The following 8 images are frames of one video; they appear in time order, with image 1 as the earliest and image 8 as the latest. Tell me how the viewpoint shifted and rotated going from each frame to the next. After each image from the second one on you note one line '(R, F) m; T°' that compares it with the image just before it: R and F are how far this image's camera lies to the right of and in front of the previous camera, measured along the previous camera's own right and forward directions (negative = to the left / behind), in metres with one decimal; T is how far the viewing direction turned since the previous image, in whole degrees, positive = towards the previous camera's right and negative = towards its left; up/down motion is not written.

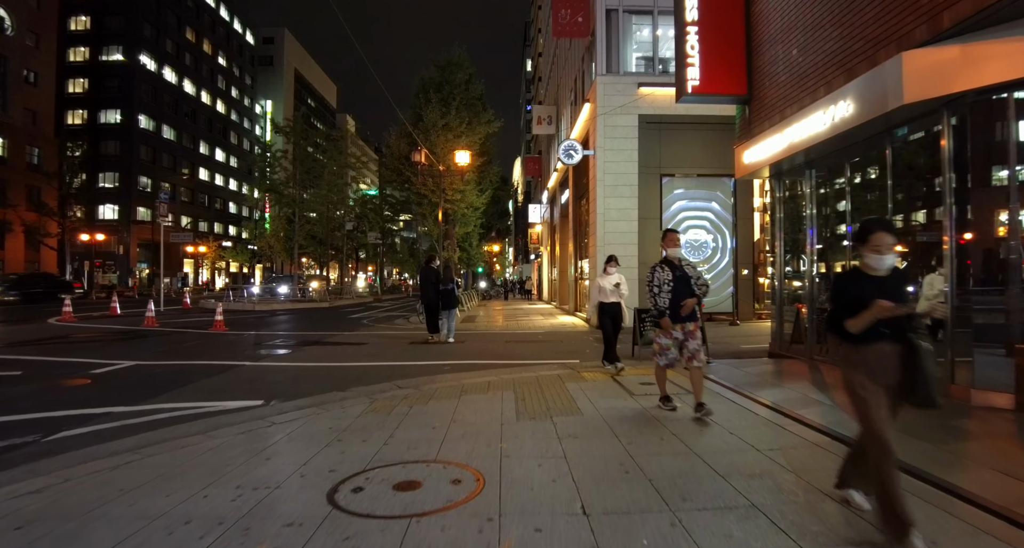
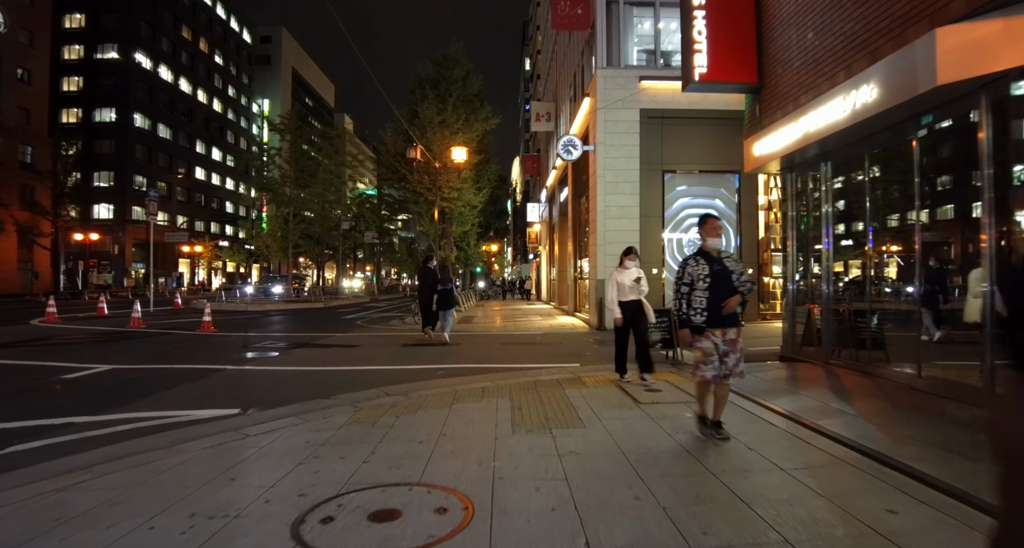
(0.0, +0.5) m; 0°
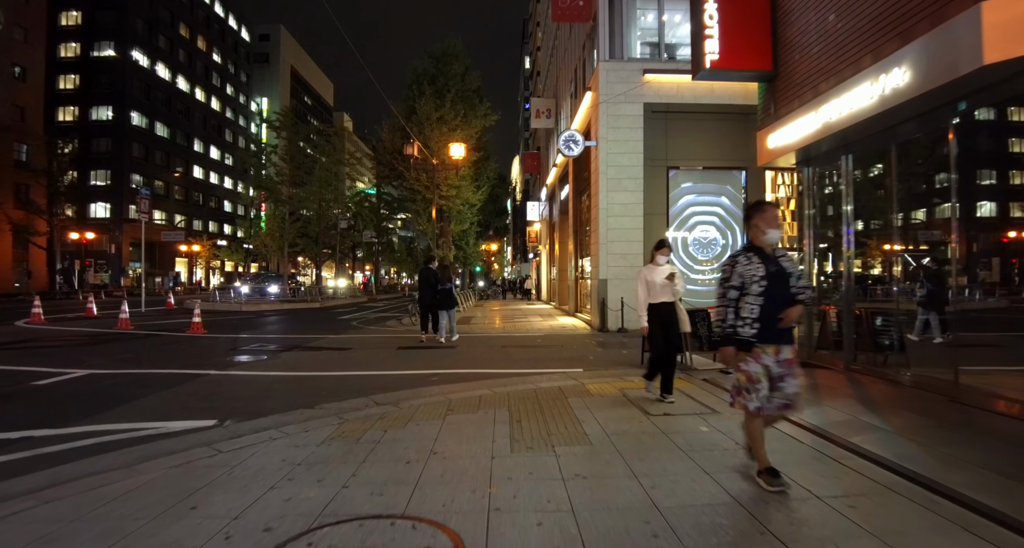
(0.0, +0.5) m; 0°
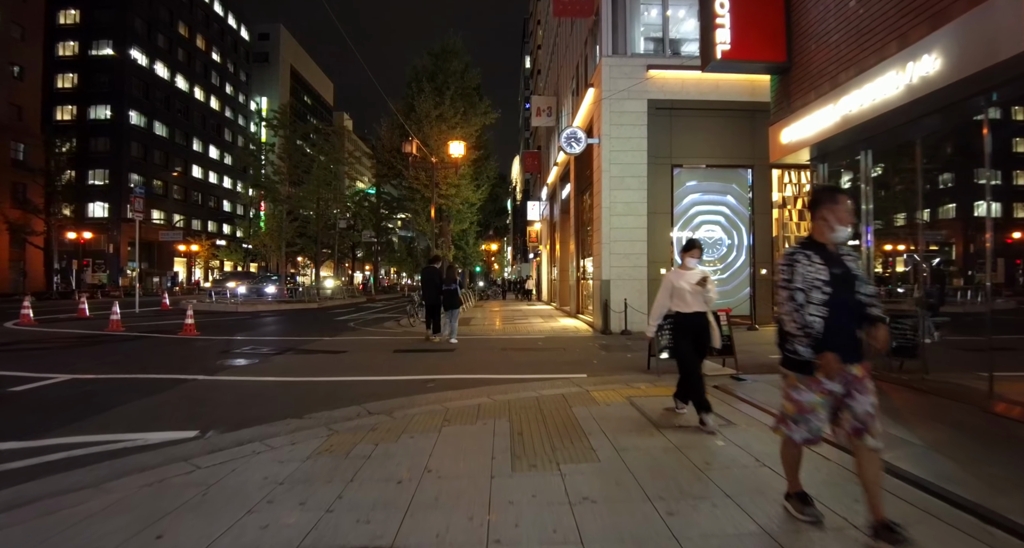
(0.0, +0.4) m; 0°
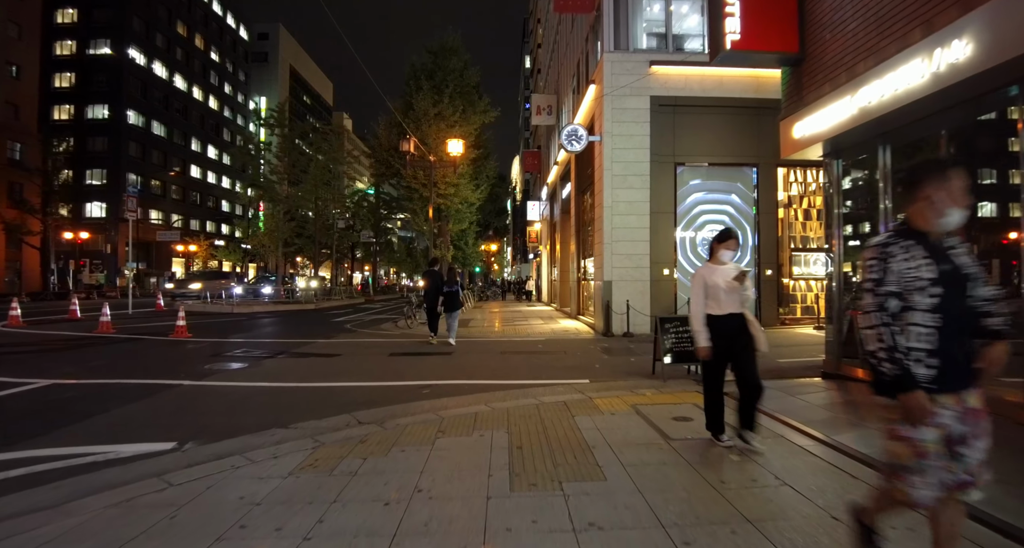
(0.0, +0.4) m; 0°
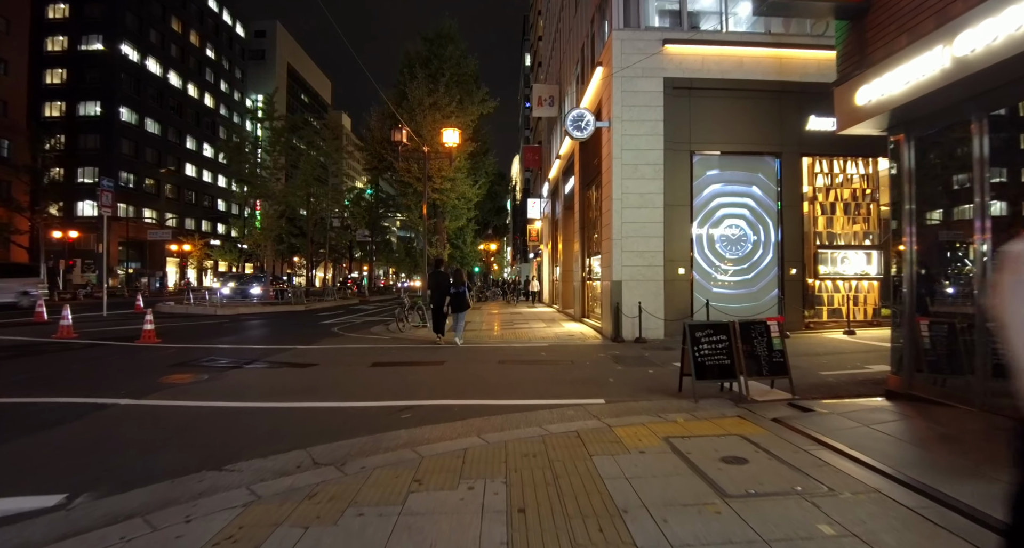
(0.0, +1.4) m; 0°
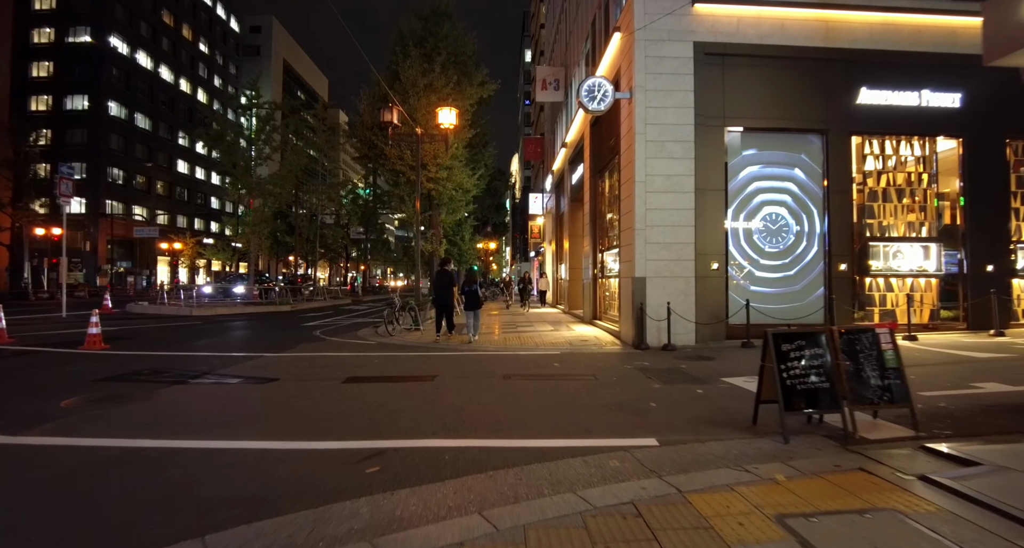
(-0.2, +2.0) m; 0°
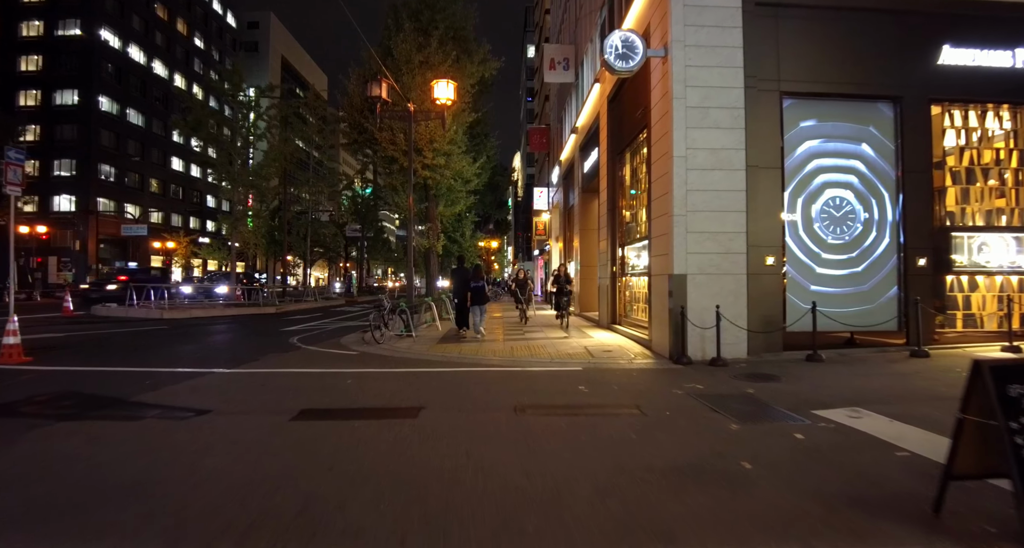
(-0.2, +2.2) m; 0°
